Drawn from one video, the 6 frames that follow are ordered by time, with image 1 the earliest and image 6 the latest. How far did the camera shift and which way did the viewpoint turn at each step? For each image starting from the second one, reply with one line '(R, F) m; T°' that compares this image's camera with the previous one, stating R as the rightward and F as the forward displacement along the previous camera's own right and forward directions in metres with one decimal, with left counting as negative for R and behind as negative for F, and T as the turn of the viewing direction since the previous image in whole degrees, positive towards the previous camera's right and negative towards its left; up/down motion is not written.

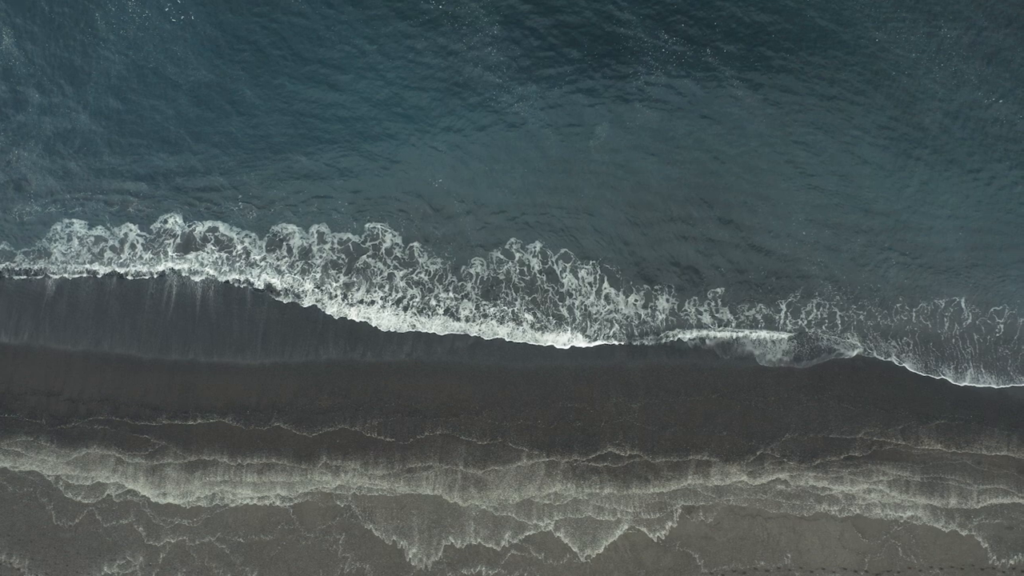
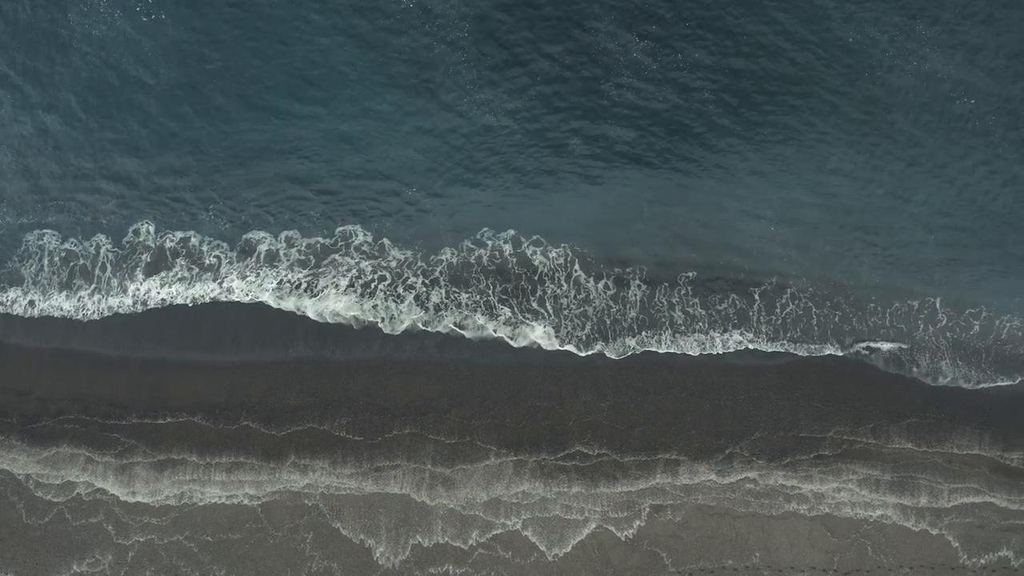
(+1.4, +0.1) m; 0°
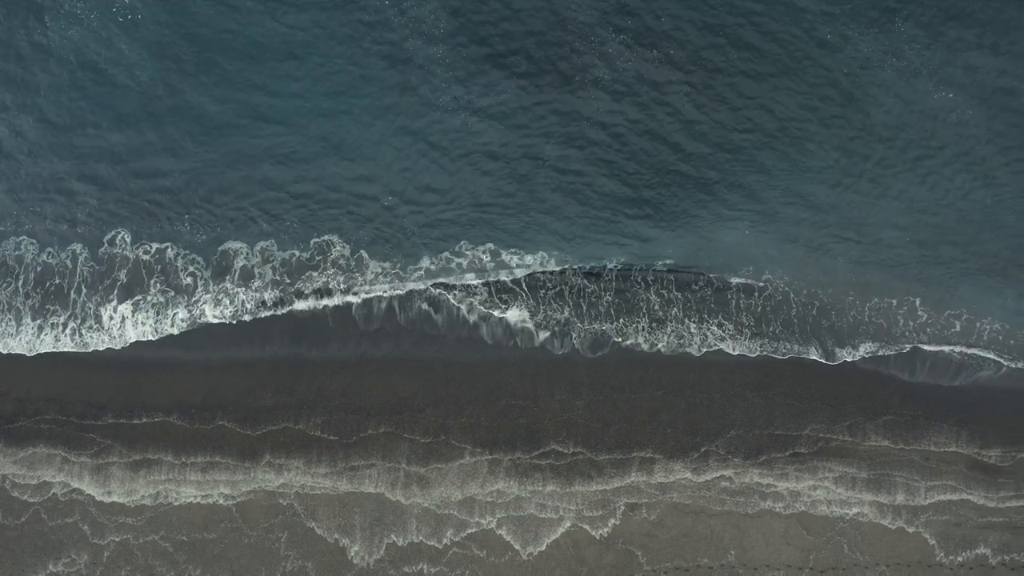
(+1.1, 0.0) m; 0°
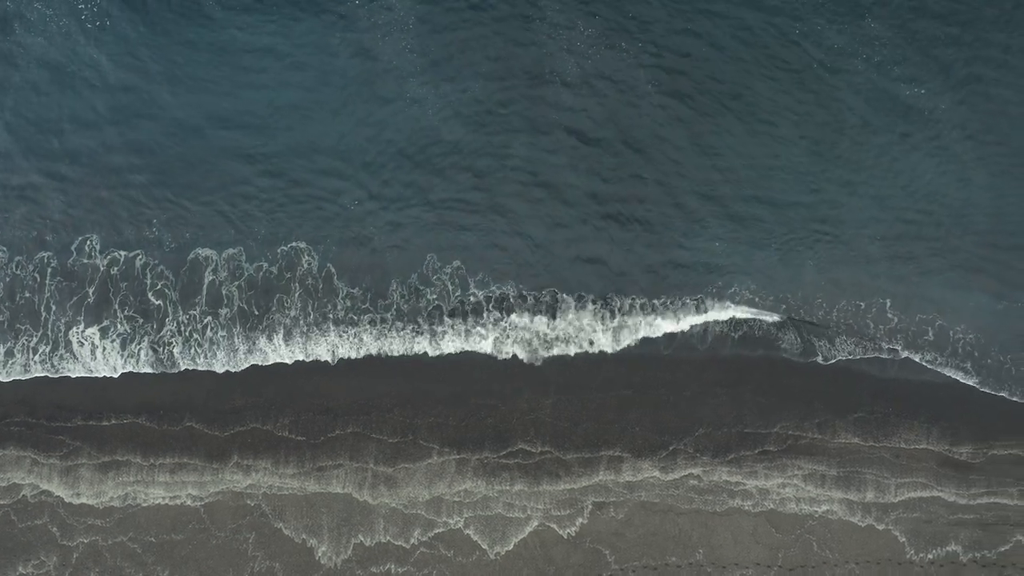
(+1.4, +0.1) m; 0°
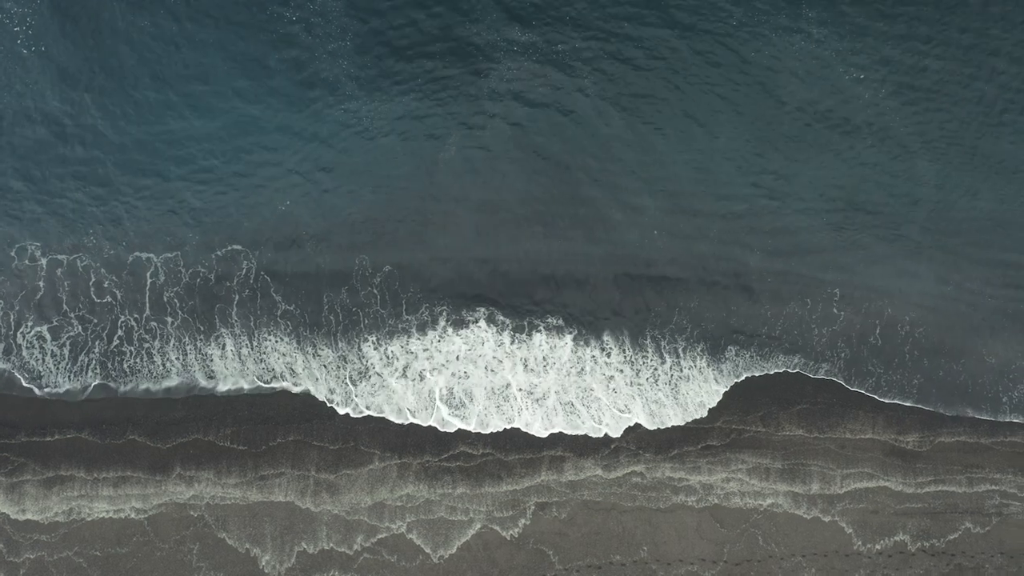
(+2.6, +0.2) m; -1°
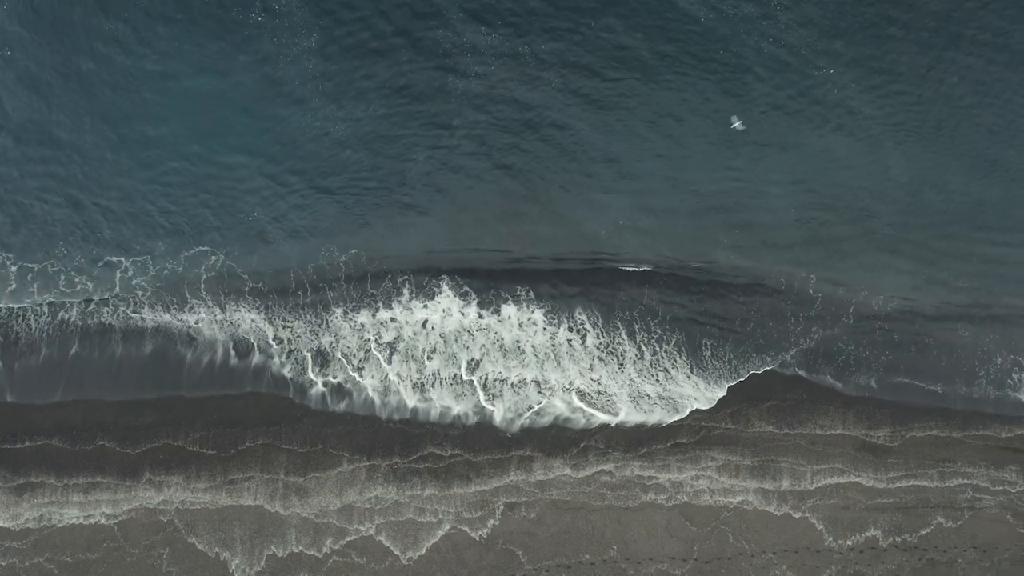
(+1.4, +0.1) m; 0°
